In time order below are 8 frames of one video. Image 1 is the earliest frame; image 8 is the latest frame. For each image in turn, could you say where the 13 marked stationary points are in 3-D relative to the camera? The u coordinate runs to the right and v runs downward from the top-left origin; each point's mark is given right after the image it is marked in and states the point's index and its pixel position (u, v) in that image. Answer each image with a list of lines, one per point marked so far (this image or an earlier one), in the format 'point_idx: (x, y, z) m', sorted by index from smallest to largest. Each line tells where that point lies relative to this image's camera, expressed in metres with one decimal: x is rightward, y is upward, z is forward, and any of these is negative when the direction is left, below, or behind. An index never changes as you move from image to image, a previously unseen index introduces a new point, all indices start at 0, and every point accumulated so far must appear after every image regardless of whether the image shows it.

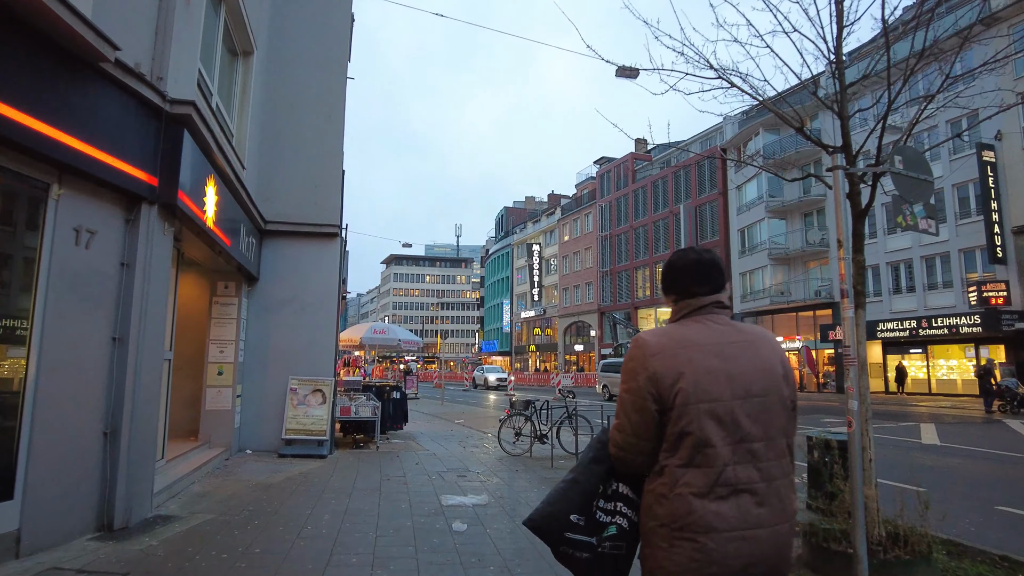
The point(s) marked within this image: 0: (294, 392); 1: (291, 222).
0: (-3.4, -1.6, +10.3) m
1: (-3.6, +1.1, +10.8) m
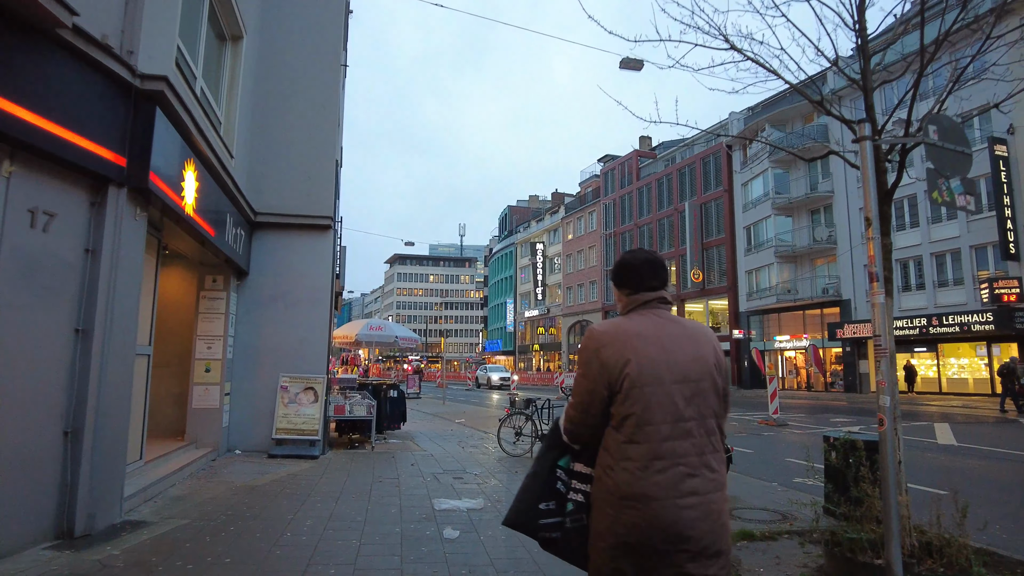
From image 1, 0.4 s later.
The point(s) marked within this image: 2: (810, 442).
0: (-3.4, -1.5, +9.9) m
1: (-3.6, +1.2, +10.4) m
2: (+6.1, -3.1, +13.5) m
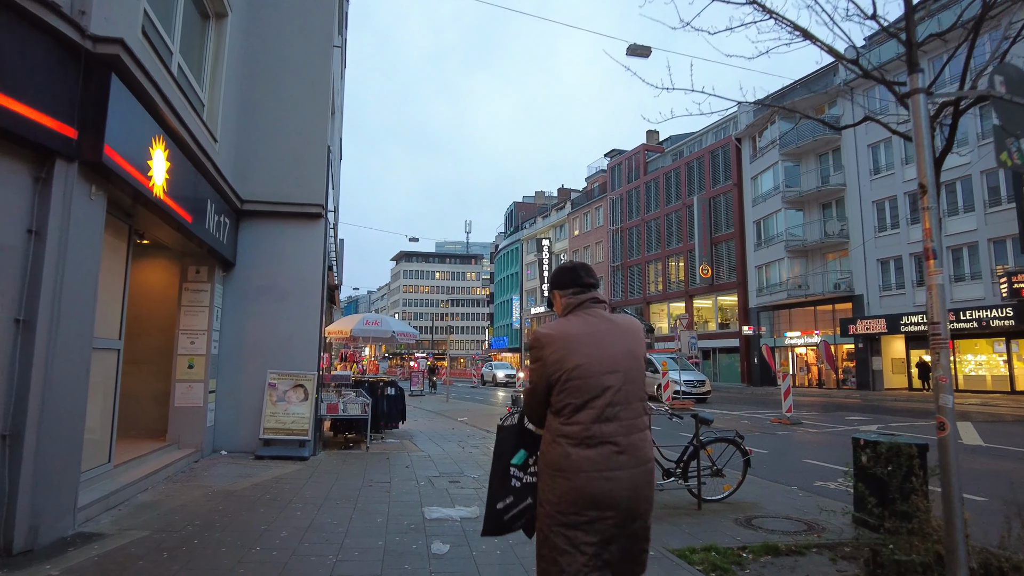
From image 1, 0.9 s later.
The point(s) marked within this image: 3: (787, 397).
0: (-3.4, -1.4, +9.3) m
1: (-3.6, +1.3, +9.9) m
2: (+6.1, -3.0, +12.9) m
3: (+7.1, -2.8, +17.3) m
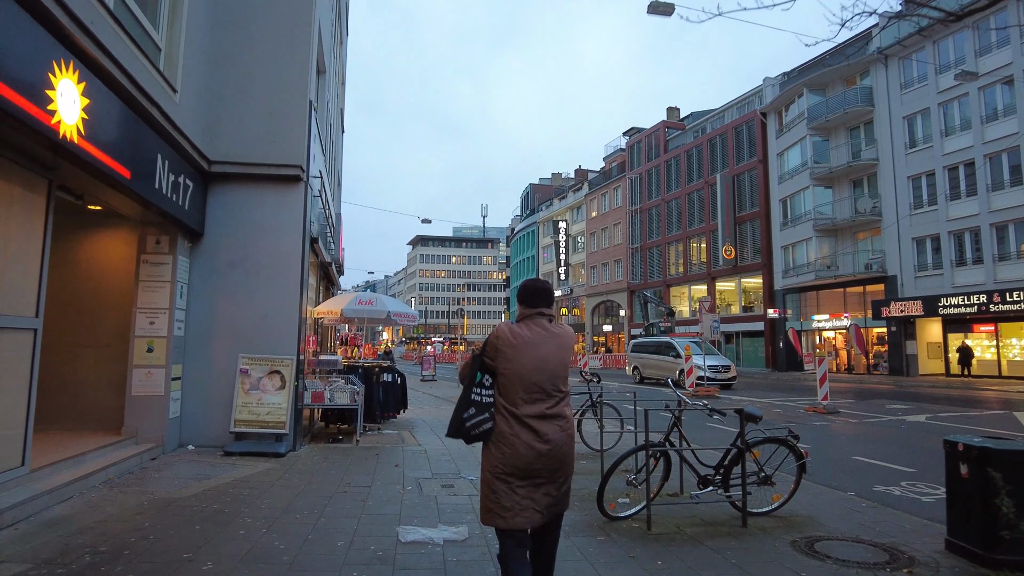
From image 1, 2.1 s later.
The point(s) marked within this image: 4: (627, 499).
0: (-3.3, -1.1, +8.2) m
1: (-3.5, +1.6, +8.7) m
2: (+6.3, -2.6, +11.6) m
3: (+7.4, -2.3, +15.9) m
4: (+0.9, -1.7, +5.4) m
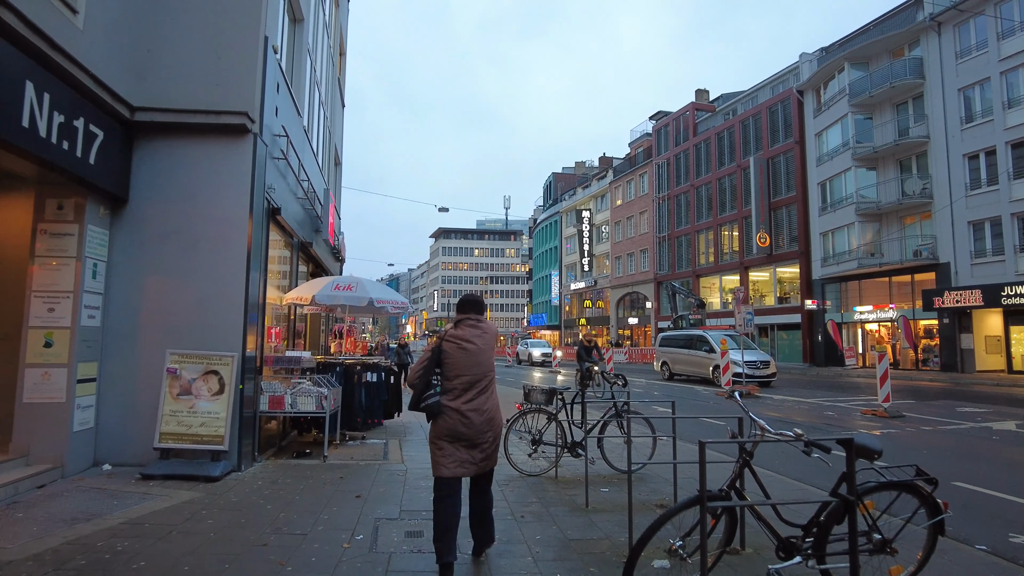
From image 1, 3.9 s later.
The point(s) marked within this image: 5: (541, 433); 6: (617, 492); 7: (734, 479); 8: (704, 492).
0: (-3.3, -0.8, +6.5) m
1: (-3.5, +1.9, +6.9) m
2: (+6.4, -2.3, +9.5) m
3: (+7.7, -2.0, +13.8) m
4: (+0.8, -1.5, +3.5) m
5: (+0.3, -1.6, +7.2) m
6: (+1.0, -1.9, +6.4) m
7: (+1.2, -1.0, +3.6) m
8: (+1.0, -1.0, +3.3) m
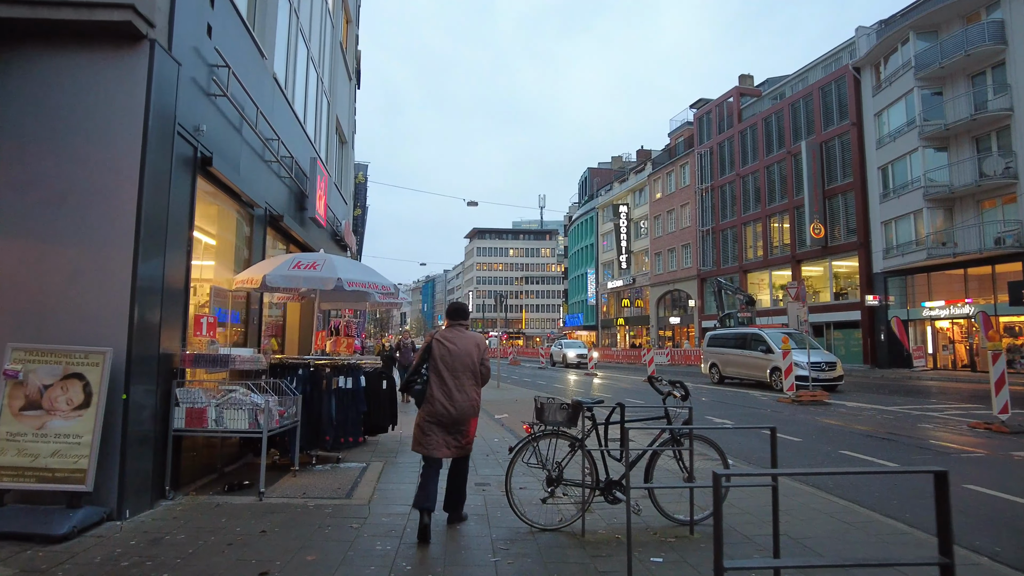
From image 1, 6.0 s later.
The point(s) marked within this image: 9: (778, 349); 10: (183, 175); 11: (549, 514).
0: (-3.3, -0.6, +4.4) m
1: (-3.4, +2.1, +4.9) m
2: (+6.6, -2.0, +6.9) m
3: (+8.1, -1.7, +11.1) m
4: (+0.7, -1.2, +1.2) m
5: (+0.4, -1.3, +4.9) m
6: (+1.0, -1.7, +4.1) m
7: (+1.0, -0.7, +1.2) m
8: (+0.8, -0.7, +1.0) m
9: (+7.6, -1.8, +19.0) m
10: (-2.9, +1.0, +6.0) m
11: (+0.3, -1.7, +4.9) m
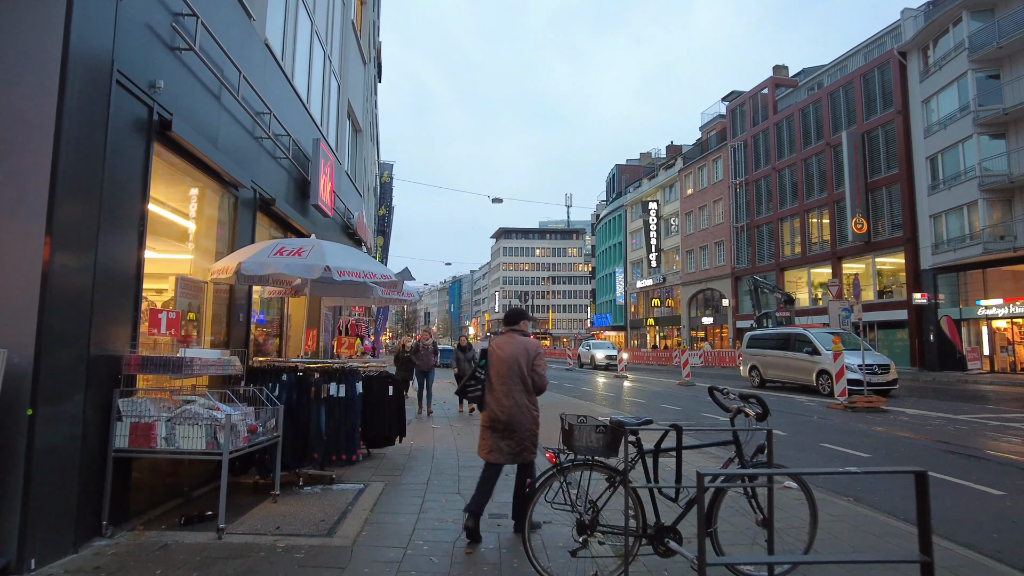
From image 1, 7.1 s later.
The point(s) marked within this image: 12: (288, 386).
0: (-3.2, -0.5, +3.4) m
1: (-3.3, +2.2, +3.8) m
2: (+6.8, -1.9, +5.4) m
3: (+8.5, -1.6, +9.6) m
4: (+0.6, -1.1, 0.0) m
5: (+0.5, -1.2, +3.7) m
6: (+1.1, -1.6, +2.8) m
7: (+1.0, -0.6, 0.0) m
8: (+0.7, -0.6, -0.2) m
9: (+8.2, -1.6, +17.6) m
10: (-2.8, +1.1, +4.9) m
11: (+0.4, -1.6, +3.8) m
12: (-2.0, -0.9, +5.8) m
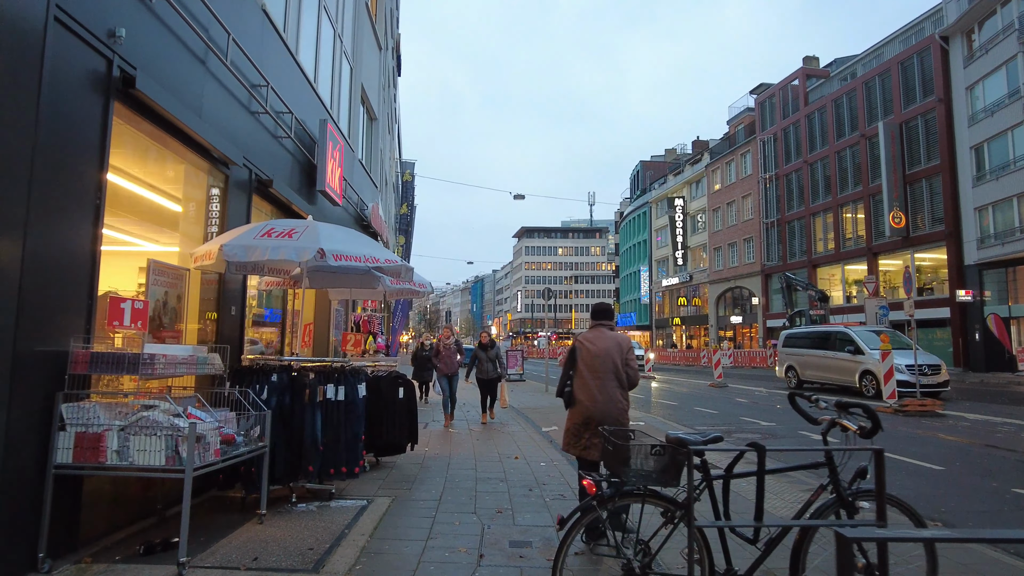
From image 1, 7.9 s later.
0: (-3.1, -0.4, +2.6) m
1: (-3.2, +2.3, +3.1) m
2: (+6.9, -1.7, +4.3) m
3: (+8.8, -1.4, +8.4) m
4: (+0.6, -1.0, -0.9) m
5: (+0.6, -1.1, +2.8) m
6: (+1.2, -1.5, +1.9) m
7: (+1.0, -0.5, -0.9) m
8: (+0.7, -0.5, -1.1) m
9: (+8.8, -1.5, +16.4) m
10: (-2.6, +1.2, +4.2) m
11: (+0.5, -1.5, +2.9) m
12: (-1.8, -0.8, +5.0) m
